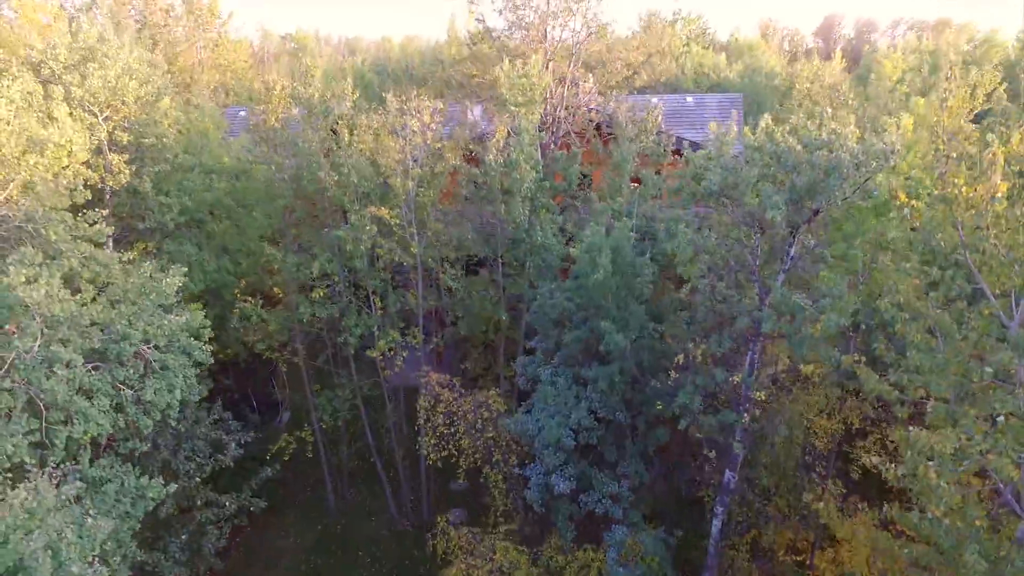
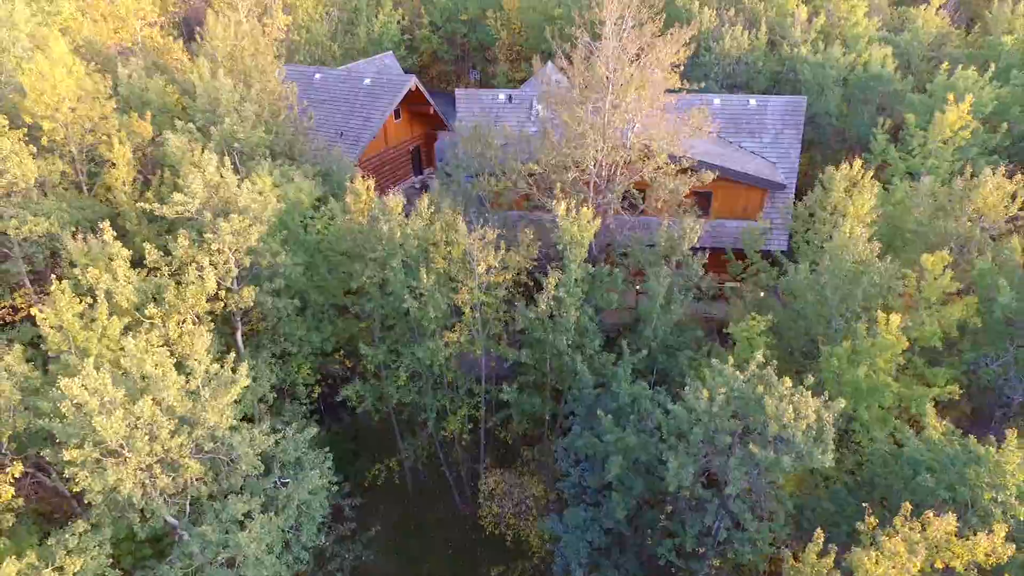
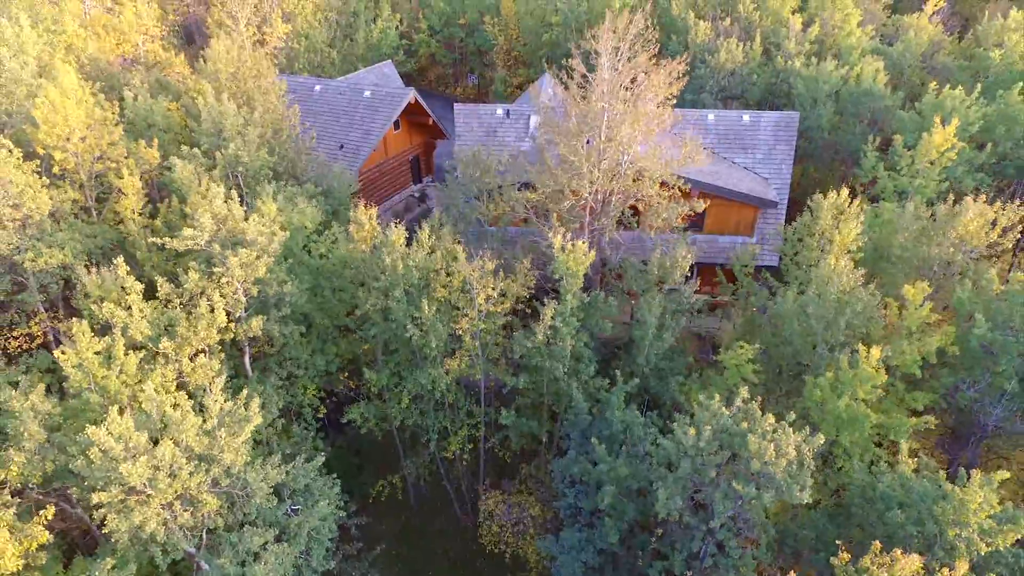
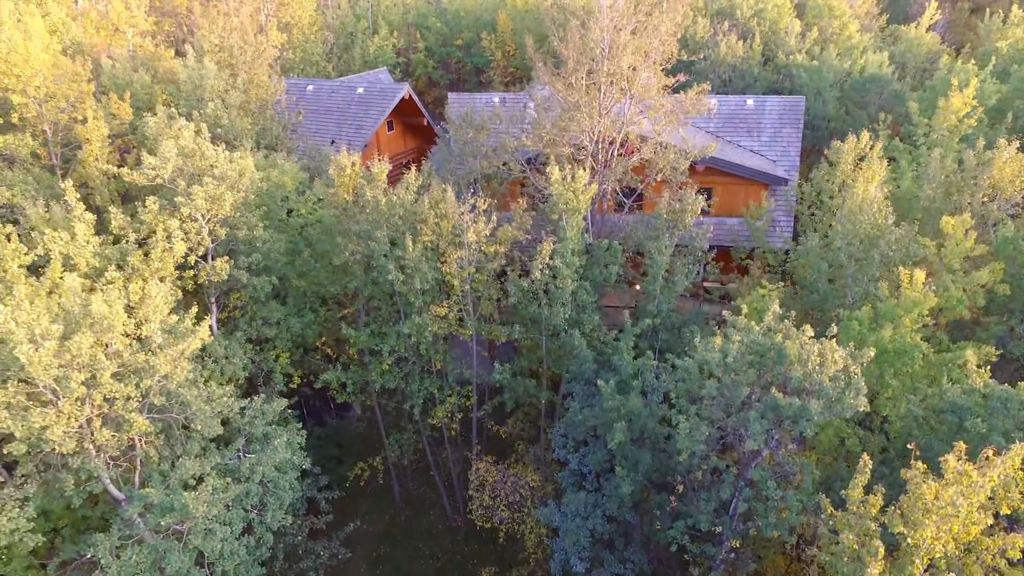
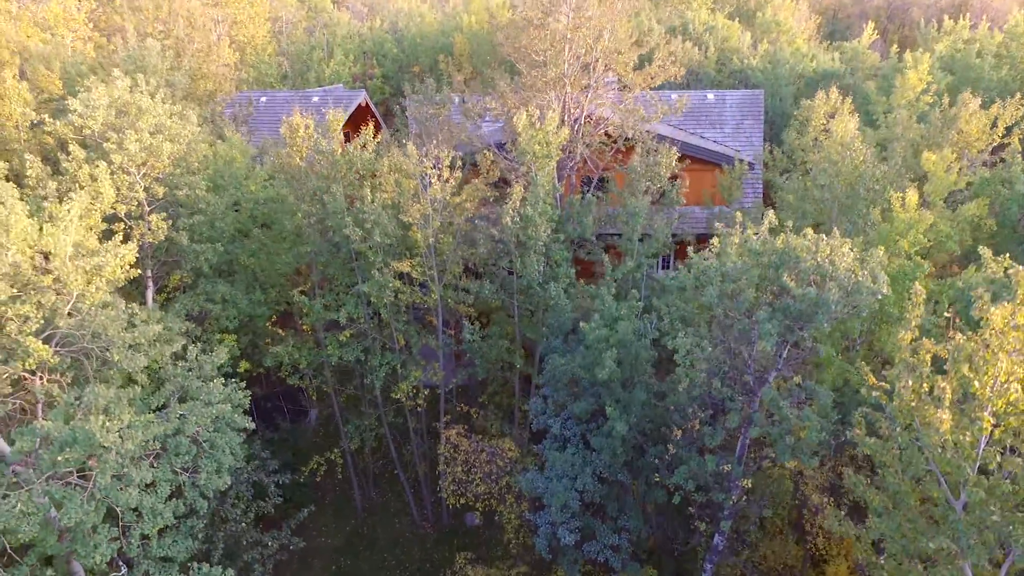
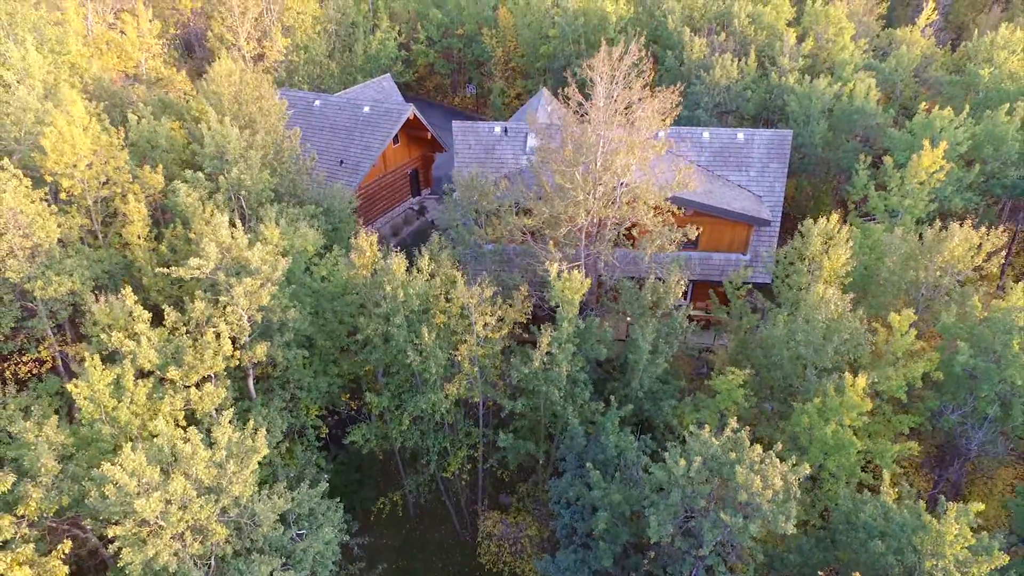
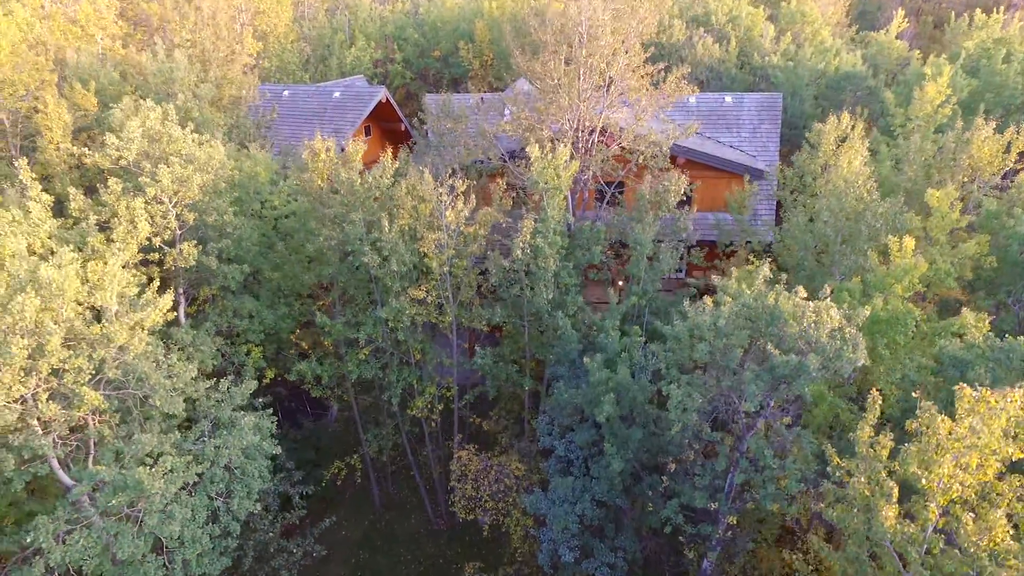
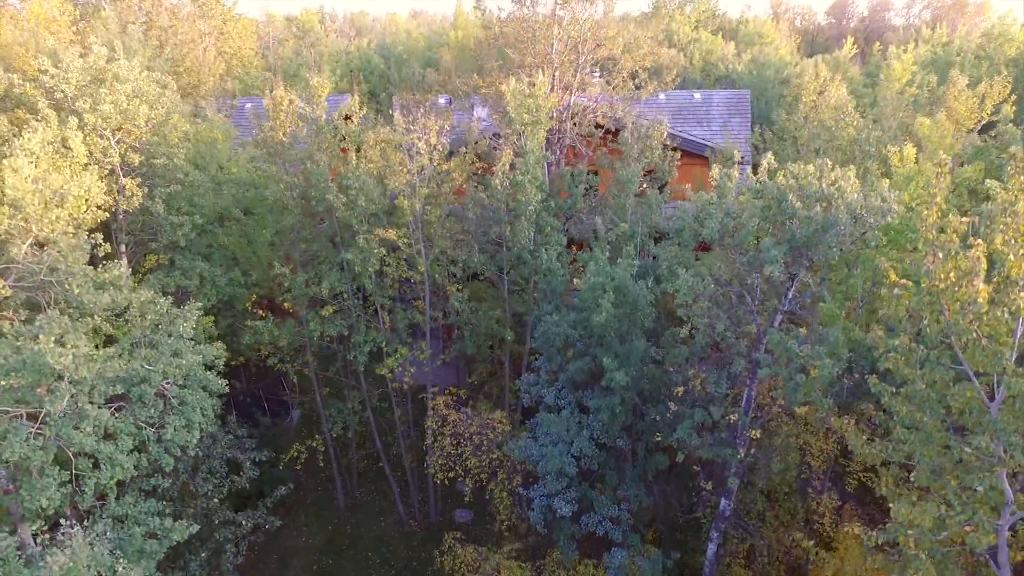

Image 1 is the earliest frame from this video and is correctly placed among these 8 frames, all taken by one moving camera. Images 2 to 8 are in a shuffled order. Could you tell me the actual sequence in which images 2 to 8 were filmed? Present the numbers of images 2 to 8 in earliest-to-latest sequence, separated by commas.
8, 5, 7, 4, 2, 3, 6
